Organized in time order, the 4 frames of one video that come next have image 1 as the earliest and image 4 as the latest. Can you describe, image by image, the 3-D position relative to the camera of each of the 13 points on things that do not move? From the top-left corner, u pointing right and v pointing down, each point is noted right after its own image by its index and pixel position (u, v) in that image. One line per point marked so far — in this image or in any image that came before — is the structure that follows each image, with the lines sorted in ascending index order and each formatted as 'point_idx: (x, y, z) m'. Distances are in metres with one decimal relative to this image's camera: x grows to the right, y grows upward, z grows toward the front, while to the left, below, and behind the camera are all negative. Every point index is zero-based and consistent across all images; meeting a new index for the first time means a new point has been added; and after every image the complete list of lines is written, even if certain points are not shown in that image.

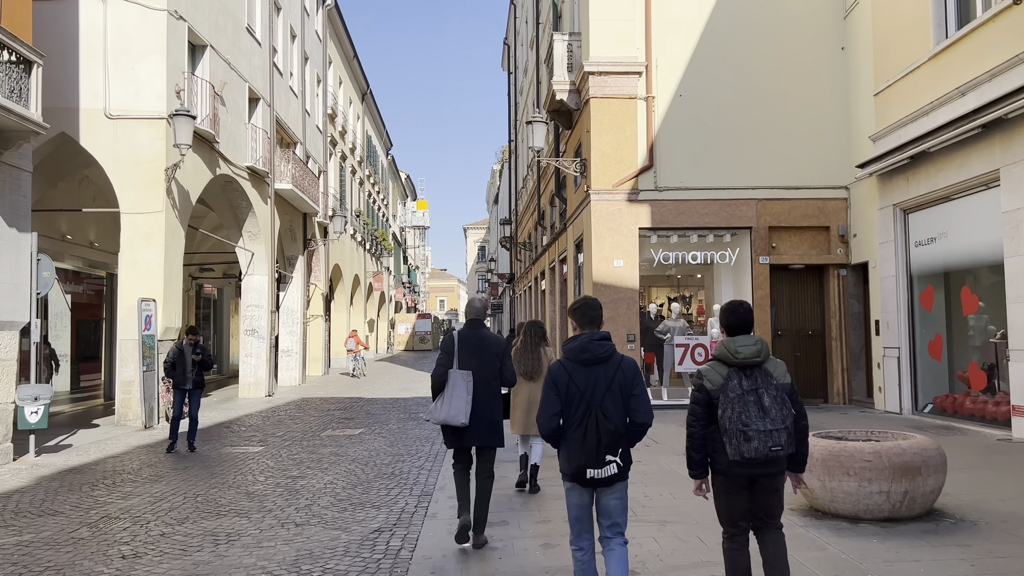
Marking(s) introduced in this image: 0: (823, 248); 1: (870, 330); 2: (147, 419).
0: (+5.3, +0.7, +13.8) m
1: (+5.8, -0.7, +13.1) m
2: (-5.5, -2.0, +12.1) m
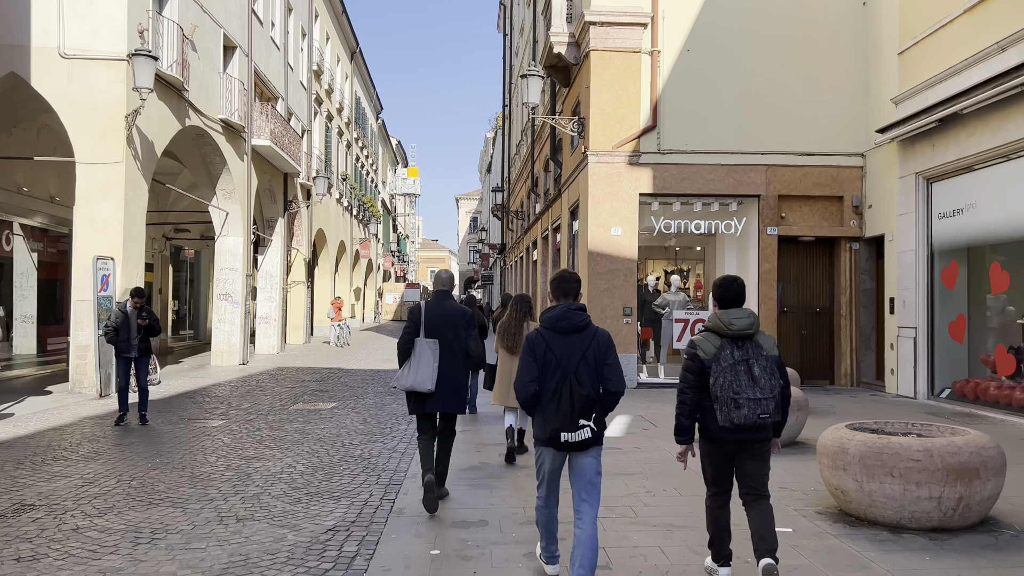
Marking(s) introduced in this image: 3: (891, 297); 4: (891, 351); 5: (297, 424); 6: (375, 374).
0: (+5.2, +1.1, +12.9) m
1: (+5.7, -0.3, +12.3) m
2: (-5.7, -1.4, +11.2) m
3: (+5.6, -0.1, +12.0) m
4: (+5.6, -0.9, +11.9) m
5: (-2.4, -1.5, +9.0) m
6: (-2.6, -1.6, +15.2) m
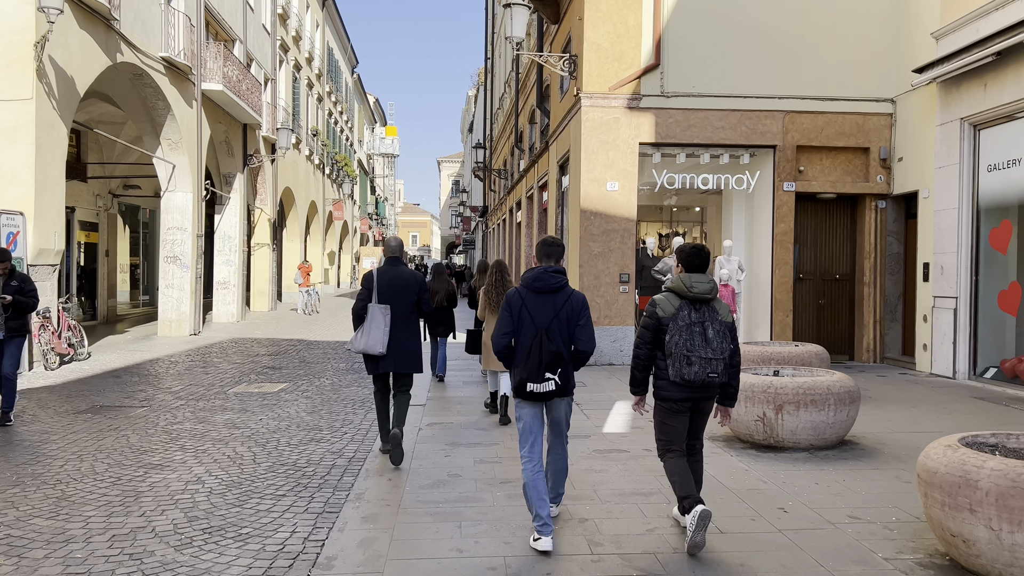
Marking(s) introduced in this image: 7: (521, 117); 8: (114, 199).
0: (+4.9, +1.6, +11.4) m
1: (+5.4, +0.2, +10.8) m
2: (-5.9, -0.9, +9.5) m
3: (+5.4, +0.3, +10.5) m
4: (+5.4, -0.5, +10.5) m
5: (-2.6, -1.2, +7.5) m
6: (-2.9, -1.0, +13.6) m
7: (+0.2, +4.1, +19.1) m
8: (-9.2, +2.1, +18.7) m
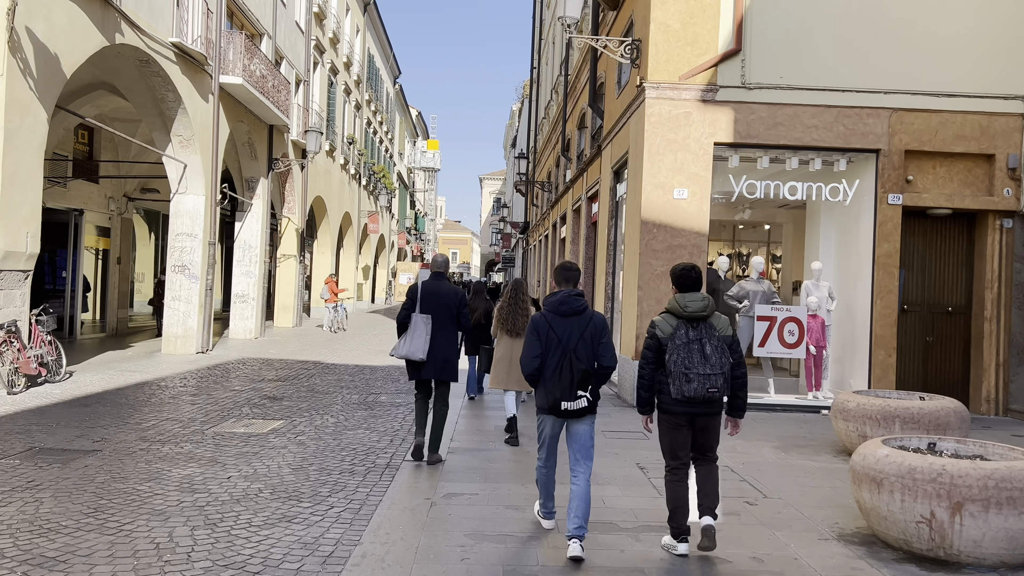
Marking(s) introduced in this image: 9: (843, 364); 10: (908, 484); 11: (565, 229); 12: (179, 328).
0: (+5.5, +1.2, +9.4) m
1: (+5.9, -0.2, +8.8) m
2: (-5.5, -1.0, +8.0) m
3: (+5.9, -0.1, +8.5) m
4: (+5.8, -0.9, +8.5) m
5: (-2.3, -1.3, +5.8) m
6: (-2.3, -1.2, +11.9) m
7: (+1.2, +3.6, +17.4) m
8: (-8.3, +1.8, +17.4) m
9: (+4.0, -0.9, +9.8) m
10: (+2.0, -1.0, +4.0) m
11: (+1.3, +1.4, +18.9) m
12: (-5.5, -0.7, +13.5) m
